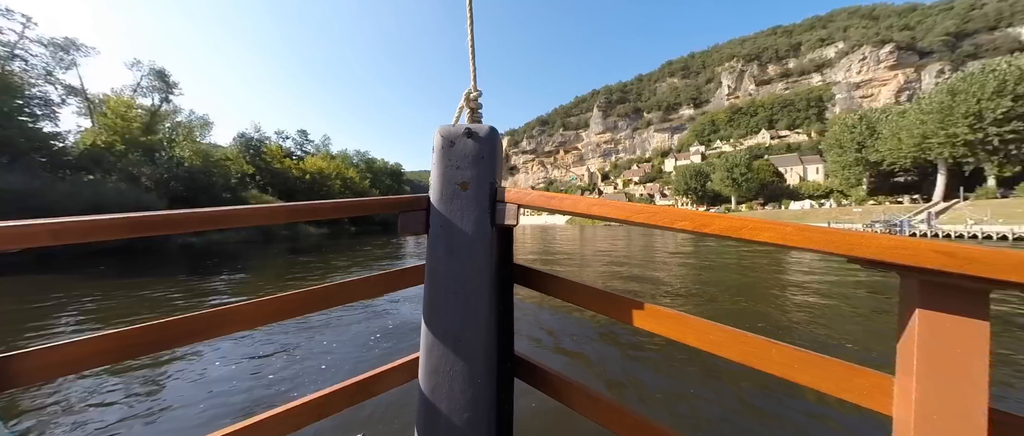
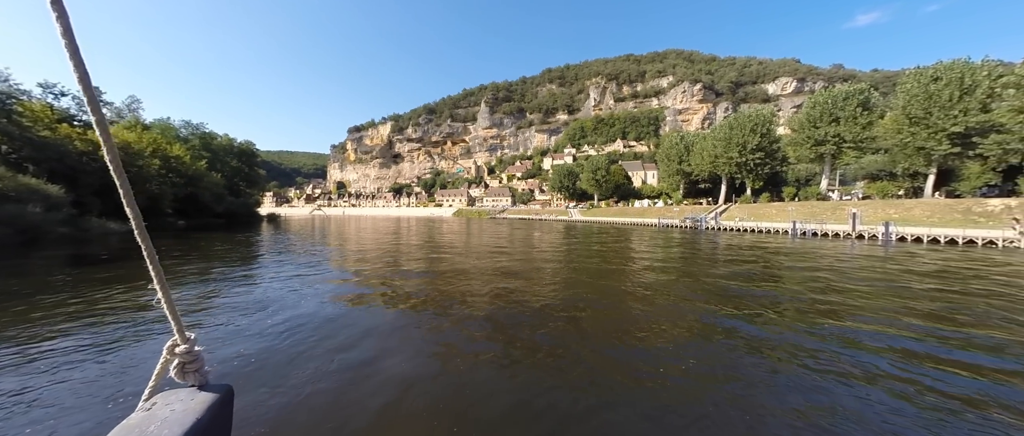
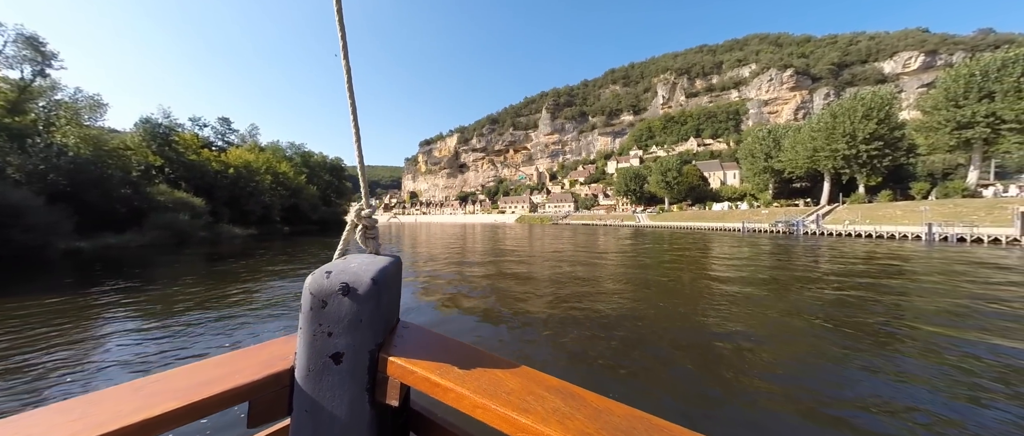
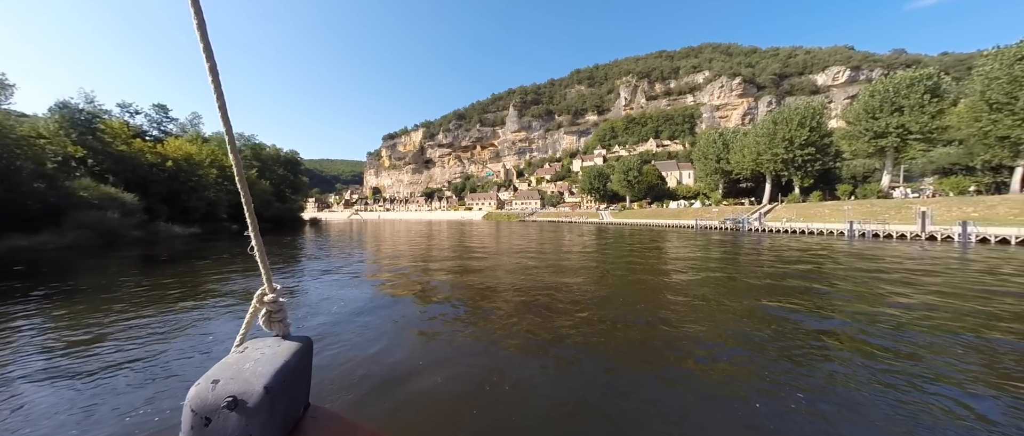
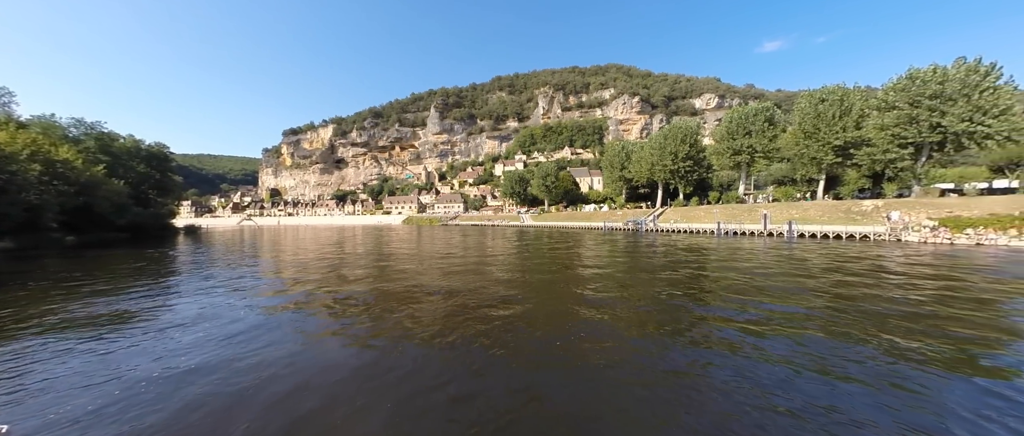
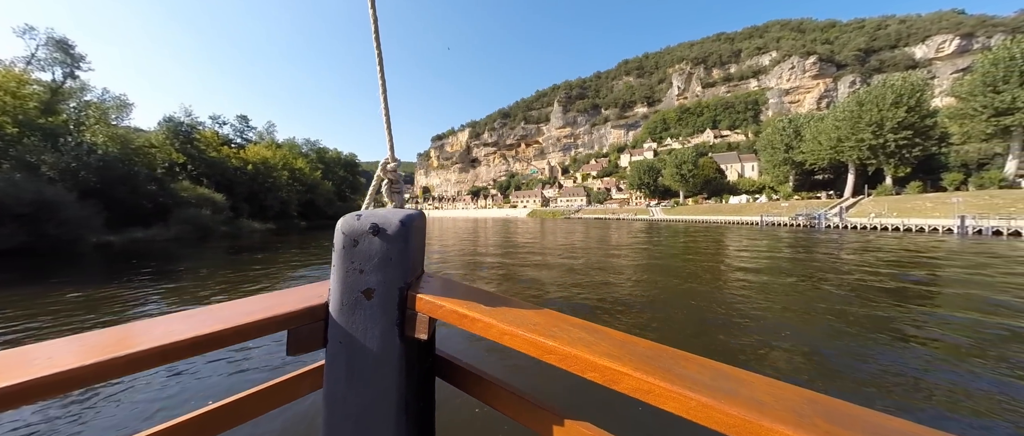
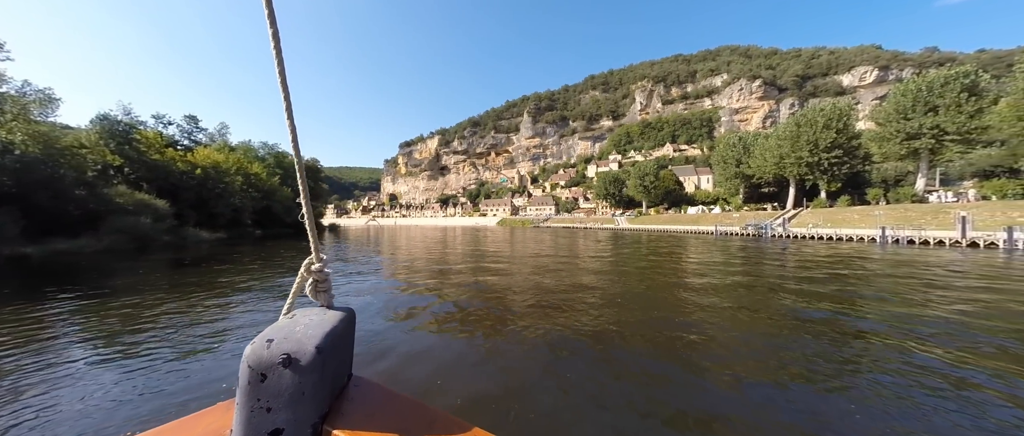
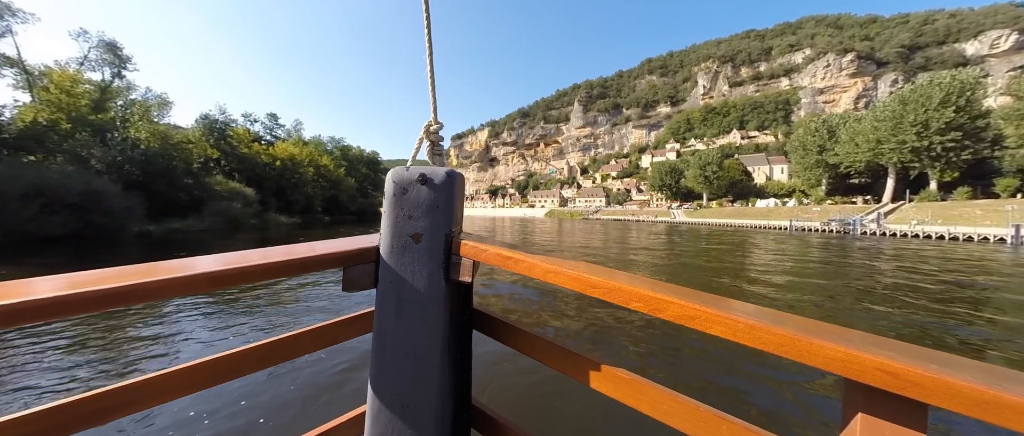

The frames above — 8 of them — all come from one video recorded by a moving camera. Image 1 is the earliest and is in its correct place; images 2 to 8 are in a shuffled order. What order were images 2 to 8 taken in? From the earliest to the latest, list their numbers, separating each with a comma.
8, 6, 3, 7, 4, 2, 5
